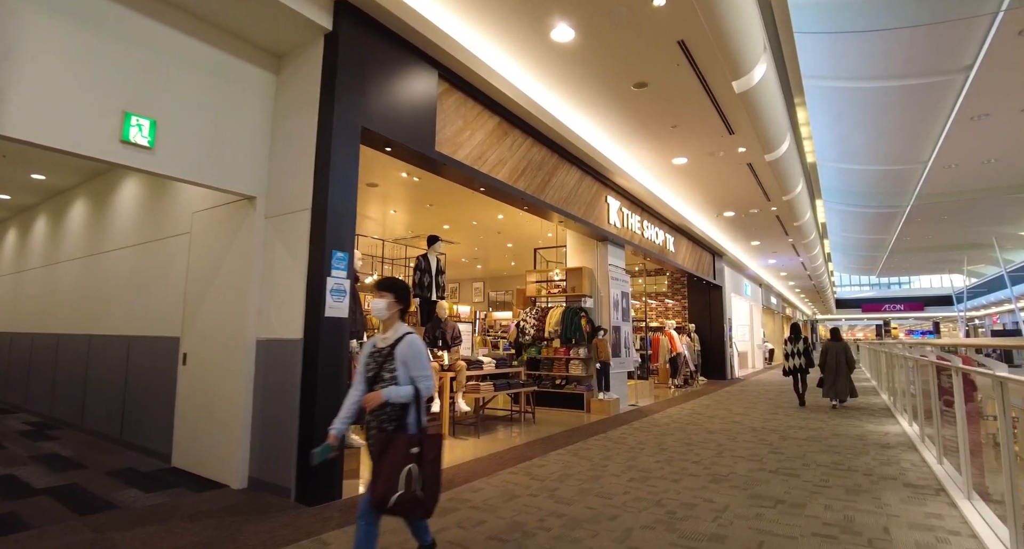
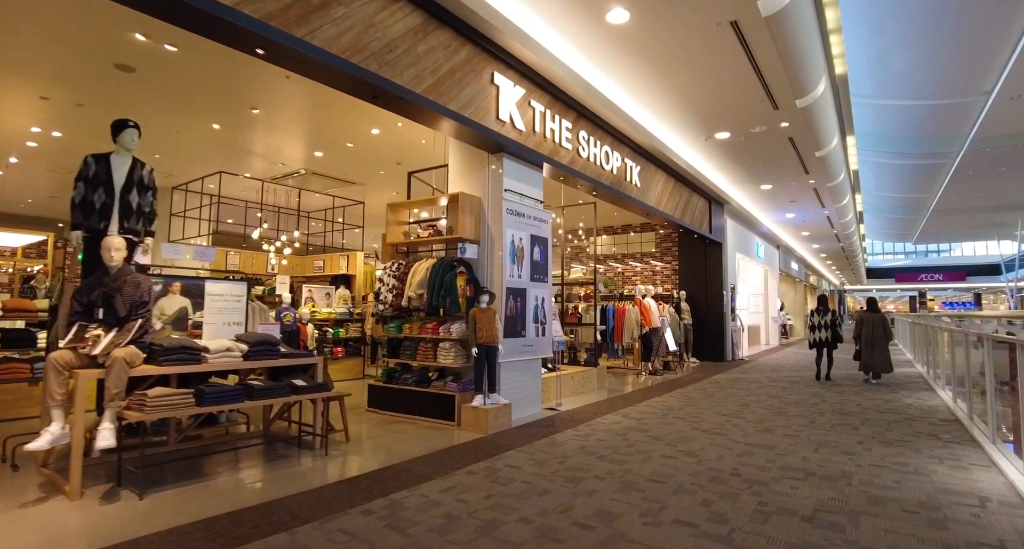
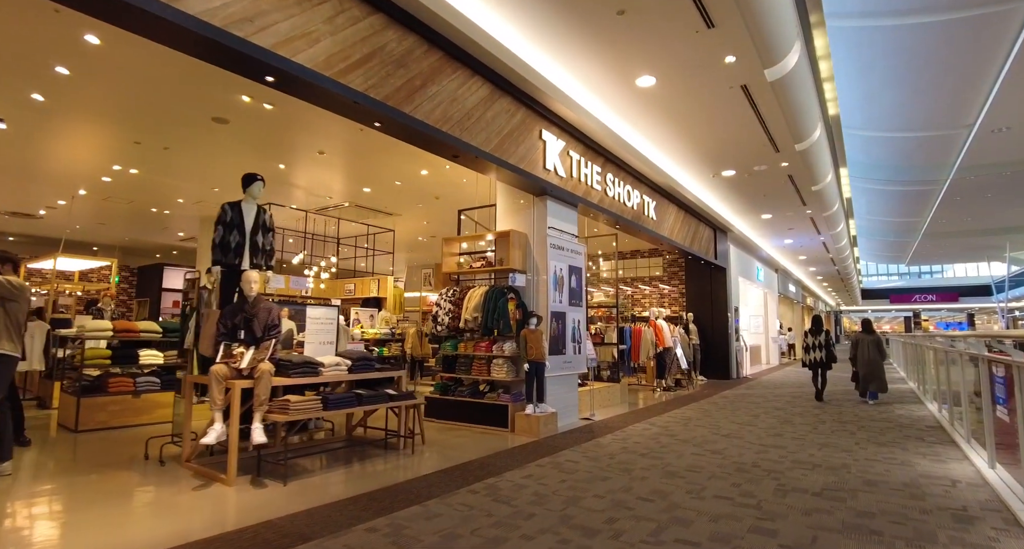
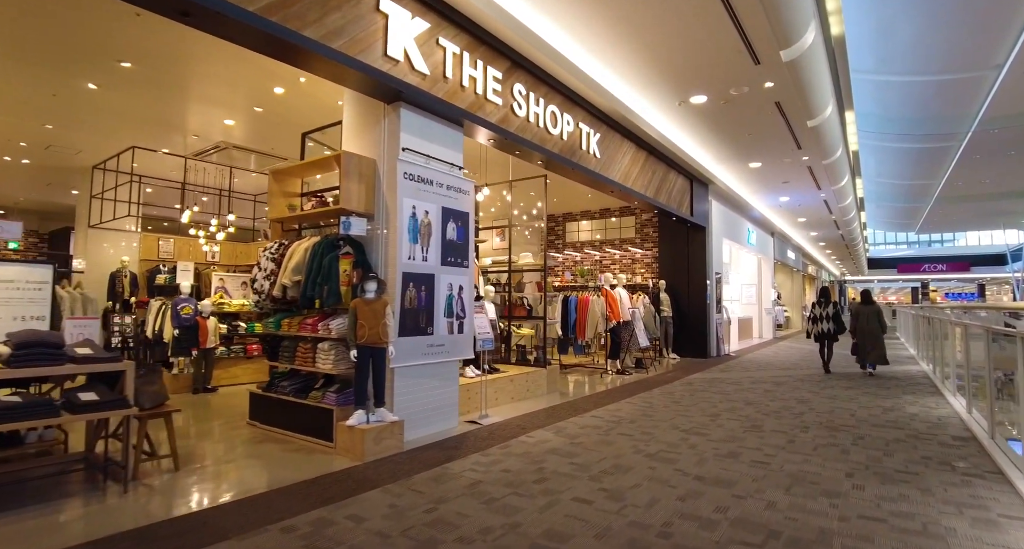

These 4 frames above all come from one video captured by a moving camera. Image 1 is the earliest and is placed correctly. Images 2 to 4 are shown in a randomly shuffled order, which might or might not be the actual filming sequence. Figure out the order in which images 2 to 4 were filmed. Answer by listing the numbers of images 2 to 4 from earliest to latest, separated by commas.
3, 2, 4
